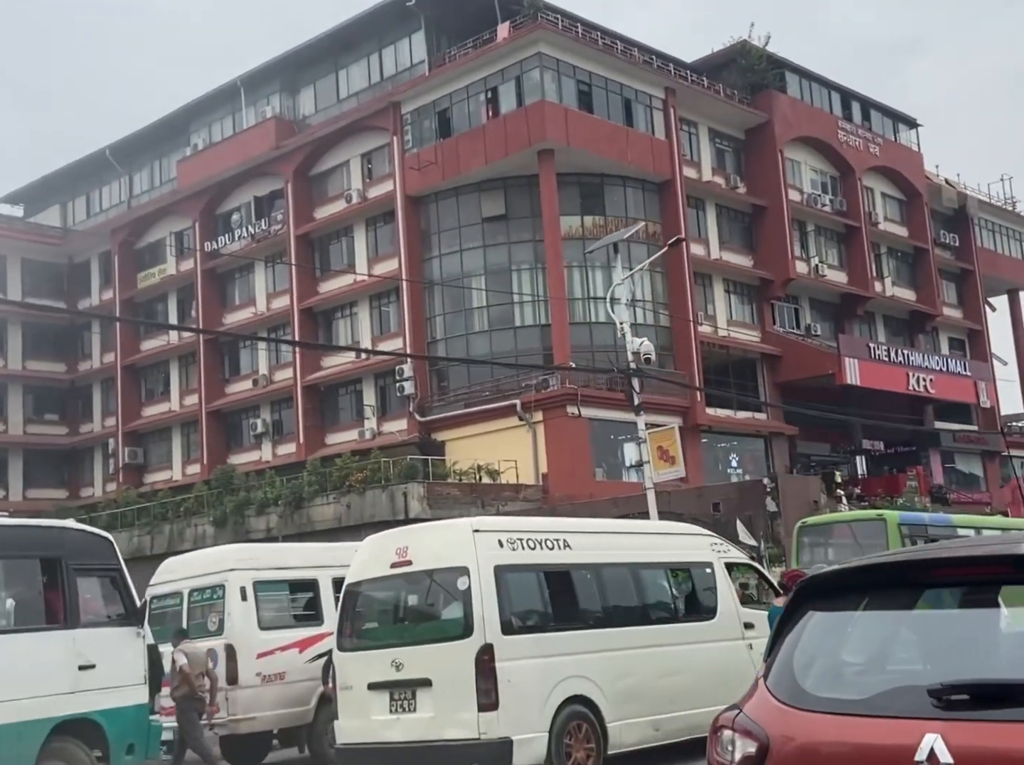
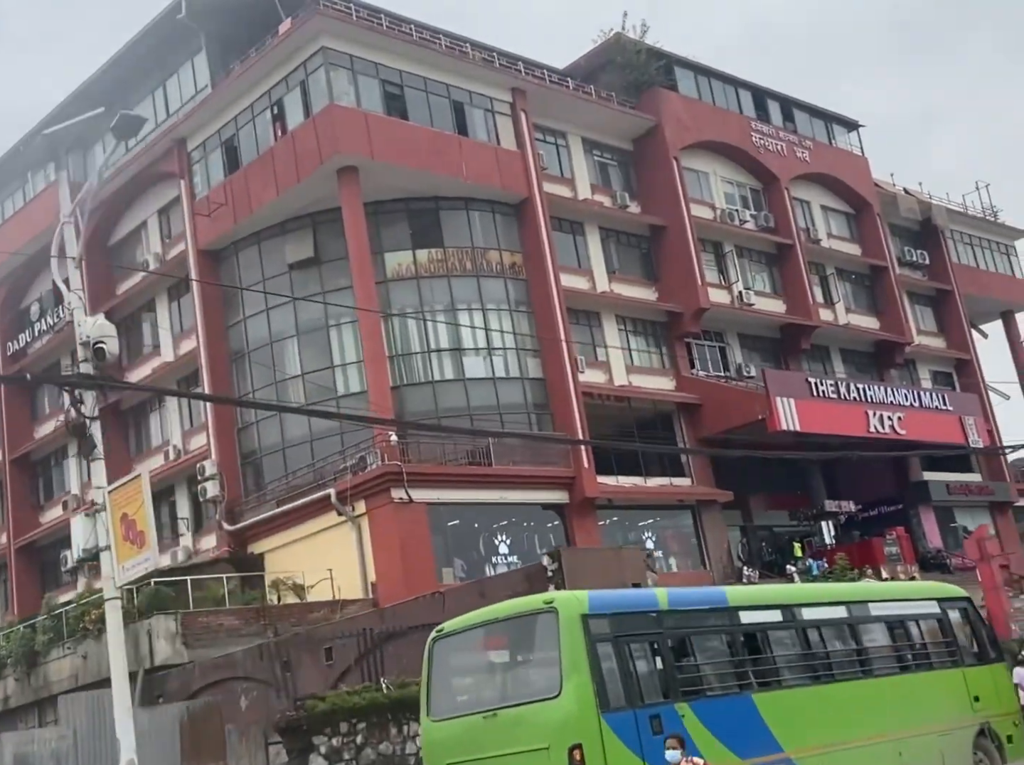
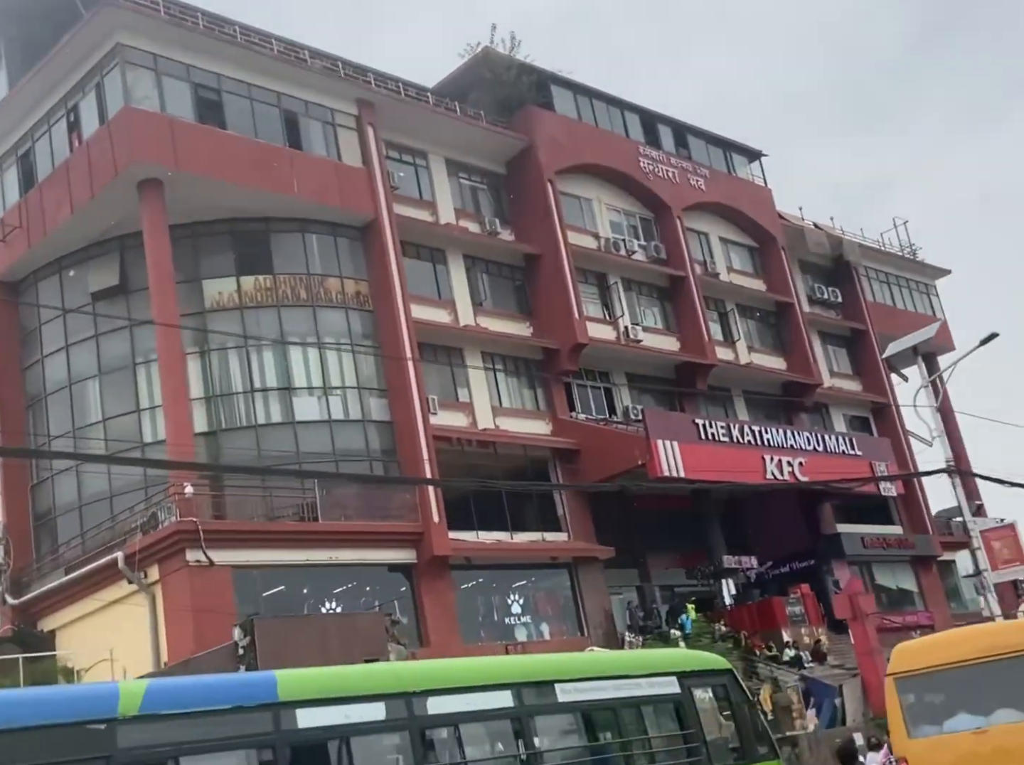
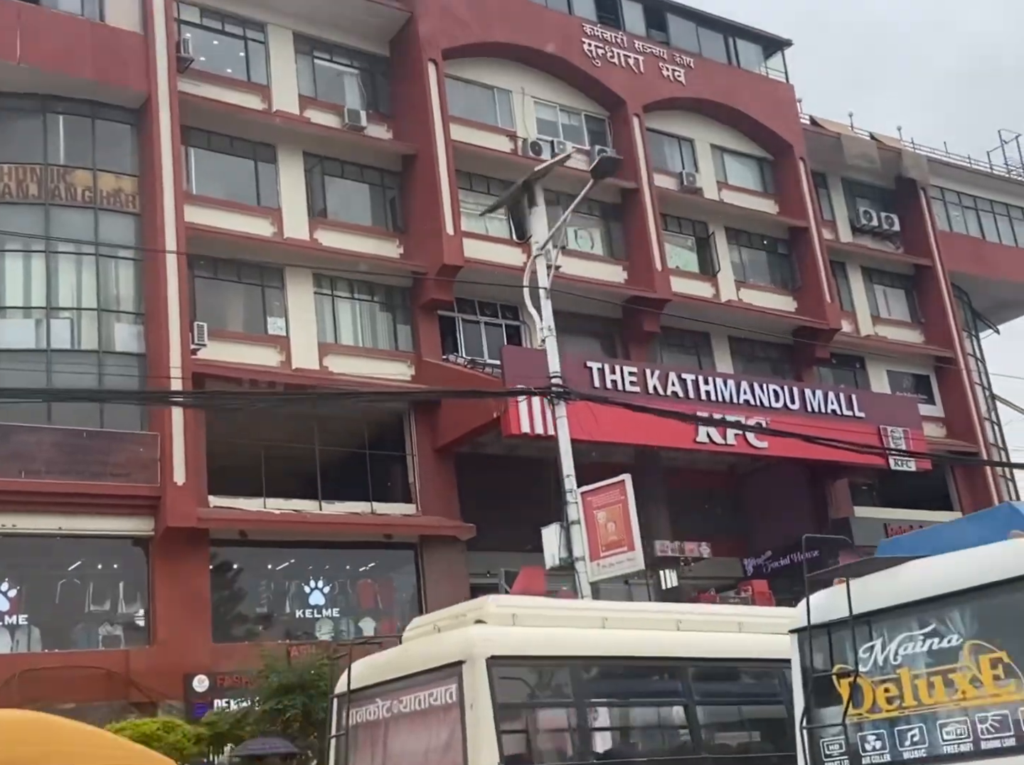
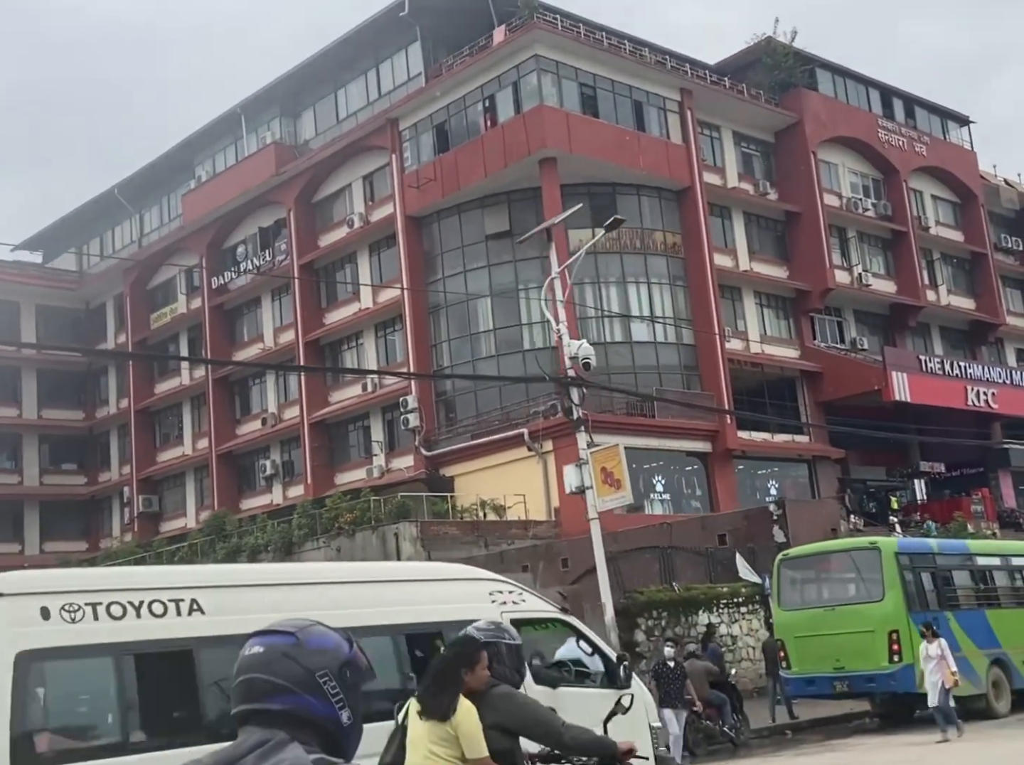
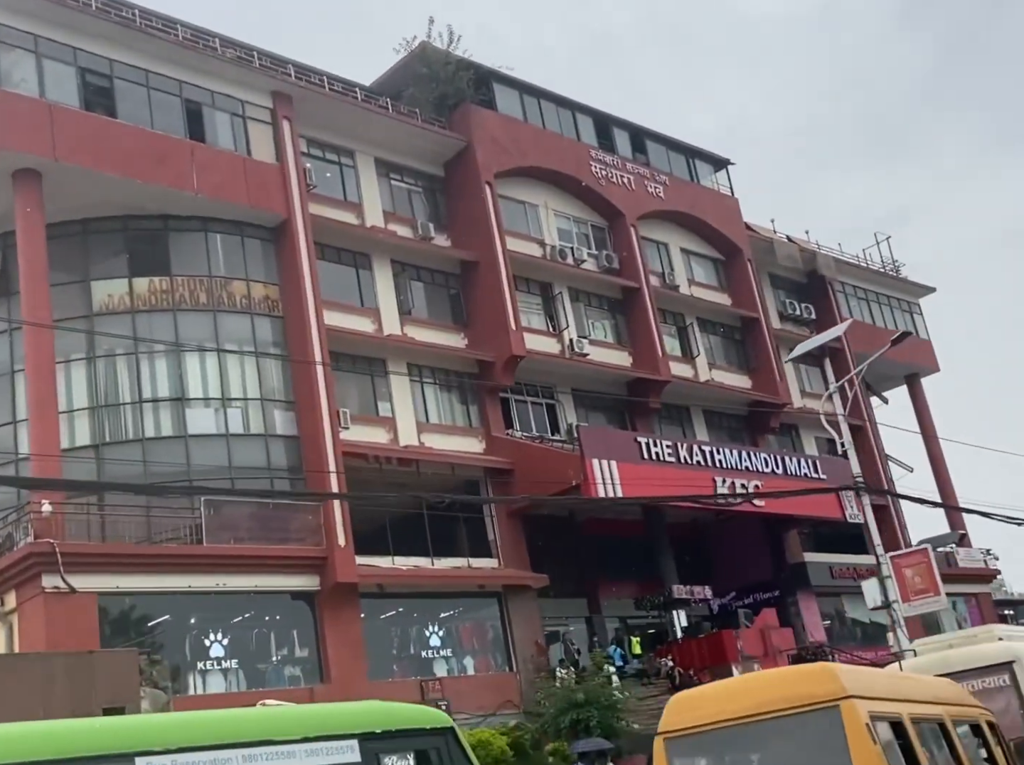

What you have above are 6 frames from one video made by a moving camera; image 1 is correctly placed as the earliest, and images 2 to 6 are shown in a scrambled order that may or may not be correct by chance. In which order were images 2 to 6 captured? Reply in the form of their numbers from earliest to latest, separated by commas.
5, 2, 3, 6, 4
